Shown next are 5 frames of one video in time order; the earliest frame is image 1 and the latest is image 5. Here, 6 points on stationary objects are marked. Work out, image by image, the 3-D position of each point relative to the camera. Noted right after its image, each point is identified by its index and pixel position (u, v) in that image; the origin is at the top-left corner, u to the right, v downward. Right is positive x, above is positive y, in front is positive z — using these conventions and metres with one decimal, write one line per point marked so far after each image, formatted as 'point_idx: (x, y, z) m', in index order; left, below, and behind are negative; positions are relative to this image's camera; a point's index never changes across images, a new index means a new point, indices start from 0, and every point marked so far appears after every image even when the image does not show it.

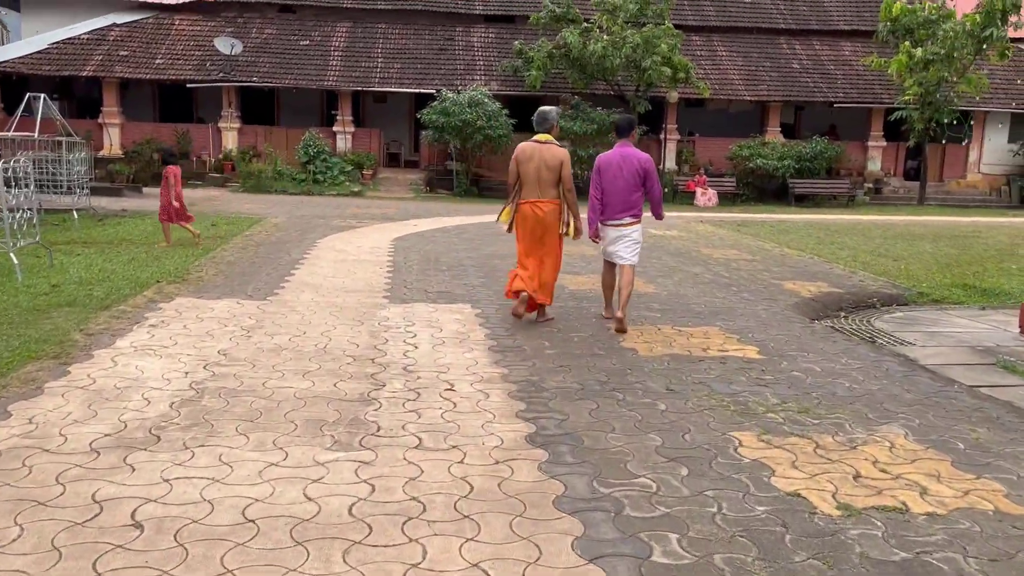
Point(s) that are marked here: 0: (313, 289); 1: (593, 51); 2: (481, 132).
0: (-1.7, 0.0, +7.2) m
1: (+1.8, +5.3, +19.0) m
2: (-0.7, +3.5, +19.2) m
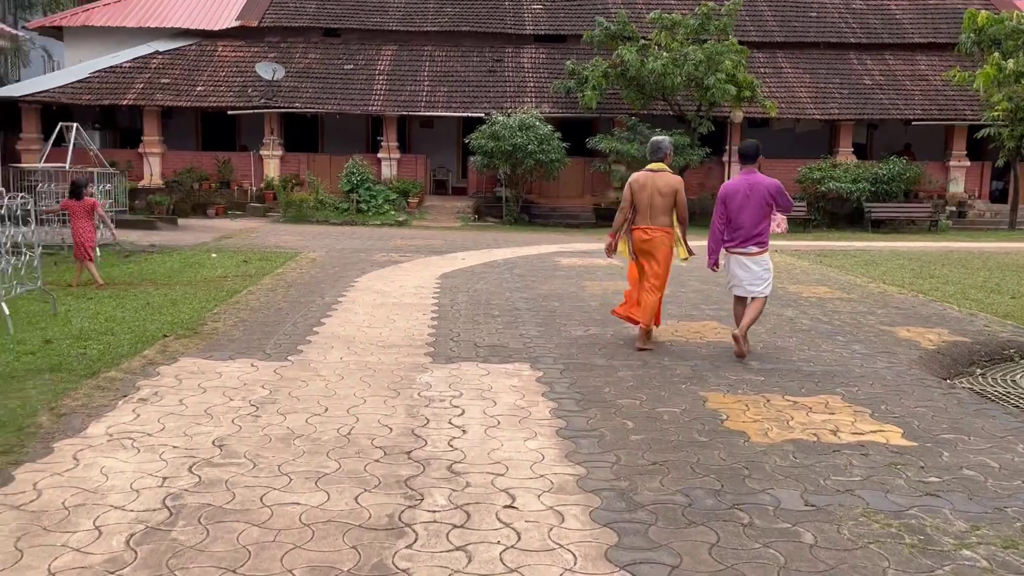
0: (-1.2, -0.4, +6.1) m
1: (+3.0, +4.6, +17.9) m
2: (+0.4, +2.8, +18.2) m
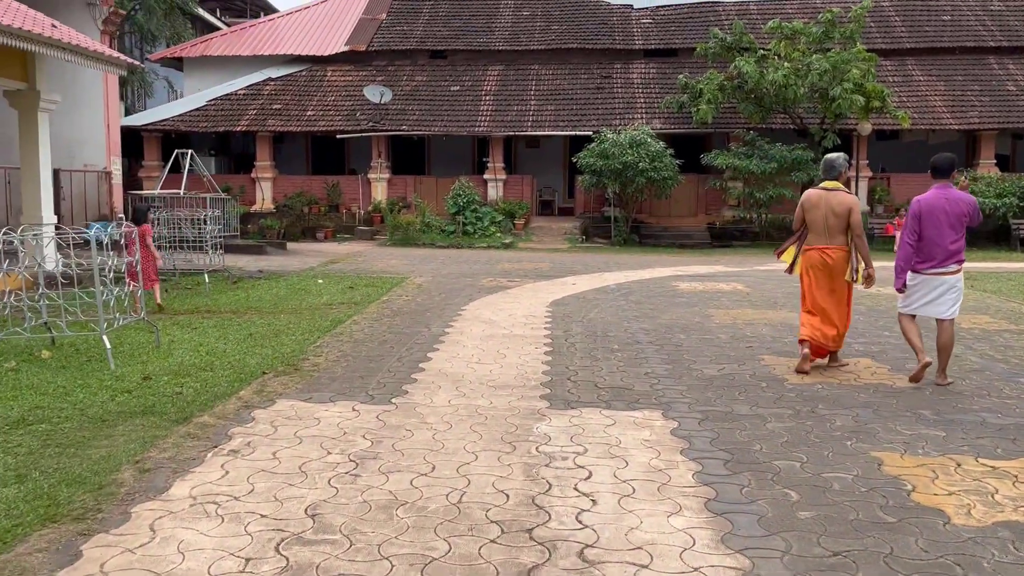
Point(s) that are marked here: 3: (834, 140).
0: (-0.4, -0.6, +5.5) m
1: (+5.2, +4.1, +16.8) m
2: (+2.7, +2.3, +17.4) m
3: (+6.7, +3.1, +17.7) m
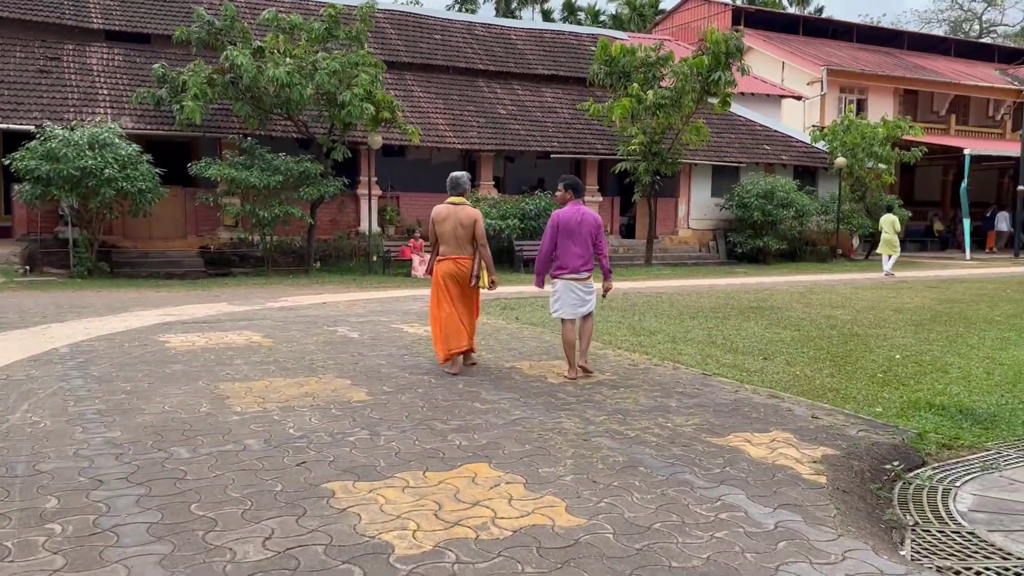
0: (-2.2, -1.1, +1.7) m
1: (-4.0, +3.5, +14.2) m
2: (-6.3, +1.6, +13.3) m
3: (-3.1, +2.5, +15.8) m
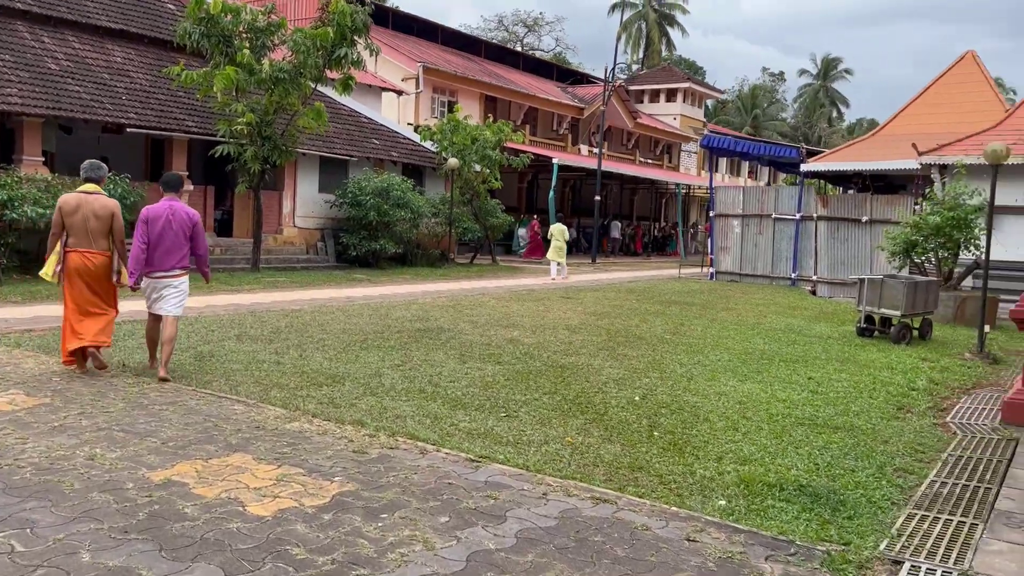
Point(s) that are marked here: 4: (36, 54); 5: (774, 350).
0: (-1.0, -1.4, -1.7) m
1: (-8.7, +3.3, +8.3) m
2: (-10.2, +1.3, +6.5) m
3: (-8.7, +2.3, +10.1) m
4: (-8.4, +4.1, +15.1) m
5: (+3.0, -0.7, +9.9) m
